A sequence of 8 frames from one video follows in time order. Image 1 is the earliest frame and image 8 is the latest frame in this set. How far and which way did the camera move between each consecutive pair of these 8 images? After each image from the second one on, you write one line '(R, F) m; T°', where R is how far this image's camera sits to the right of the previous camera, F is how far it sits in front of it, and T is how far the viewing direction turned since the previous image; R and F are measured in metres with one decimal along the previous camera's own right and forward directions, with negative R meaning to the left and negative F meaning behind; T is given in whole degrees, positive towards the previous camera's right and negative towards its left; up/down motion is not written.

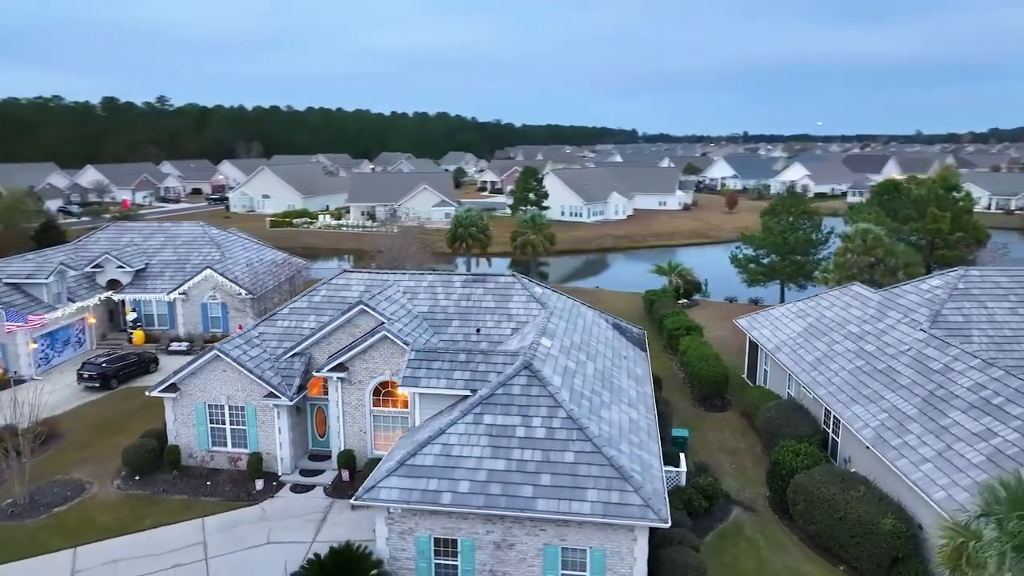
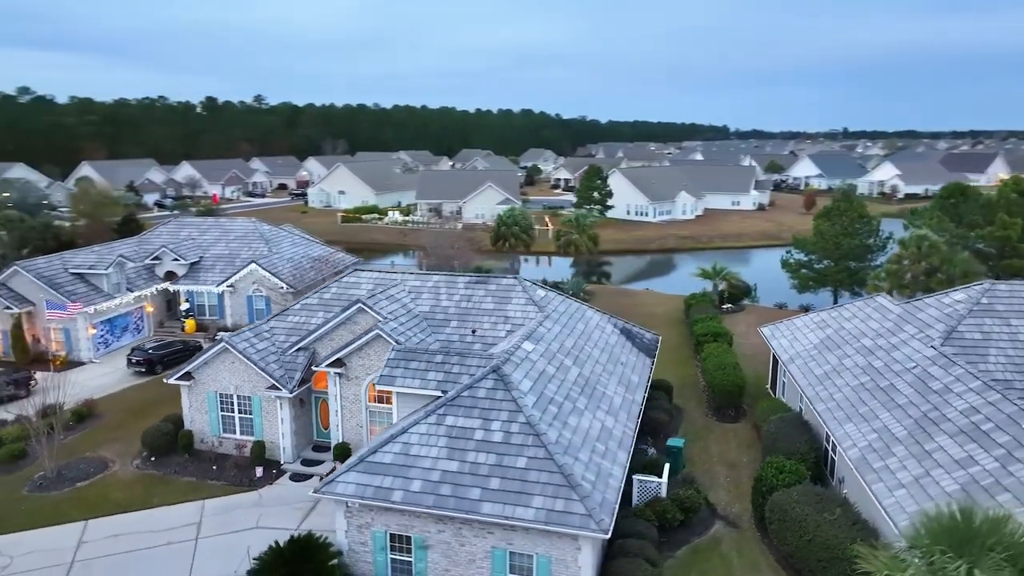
(+2.4, 0.0) m; -7°
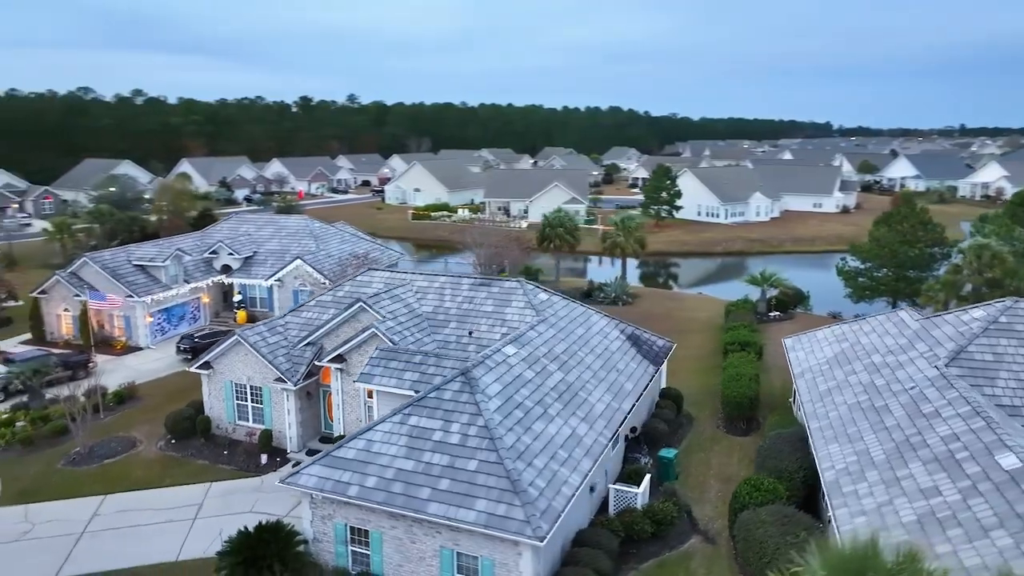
(+2.6, 0.0) m; -7°
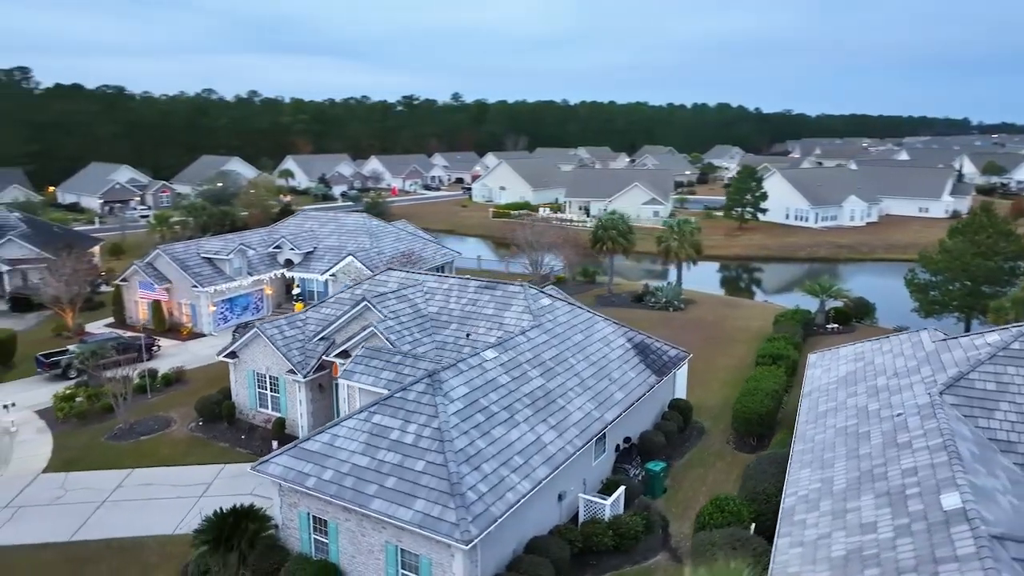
(+3.0, 0.0) m; -8°
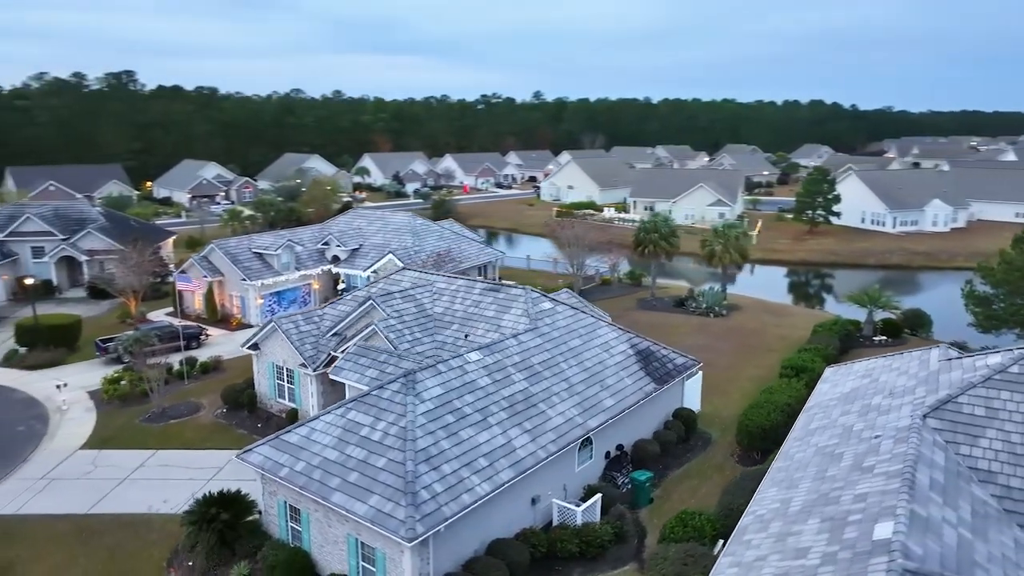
(+2.4, 0.0) m; -7°
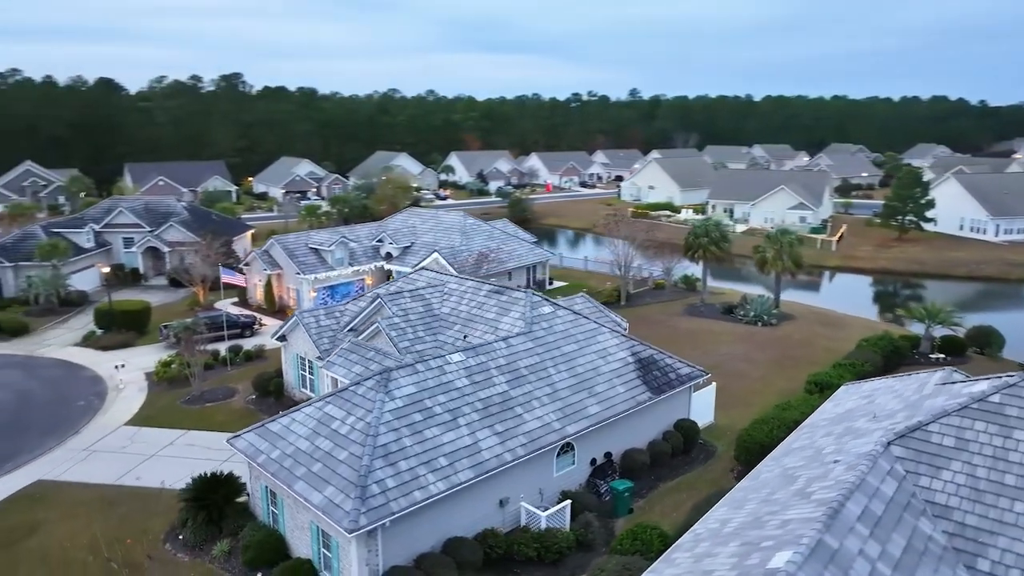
(+2.9, -0.1) m; -8°
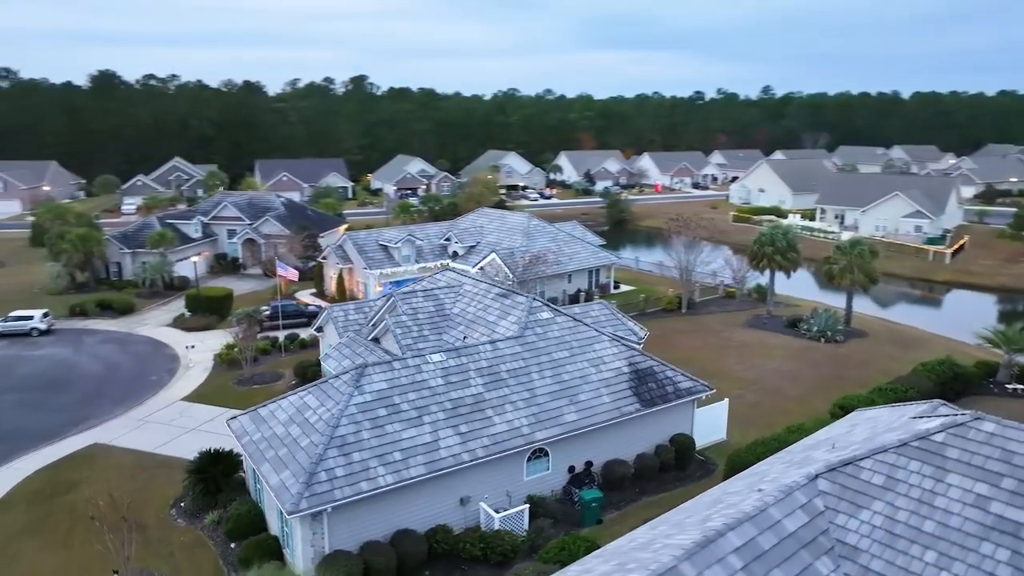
(+3.8, 0.0) m; -10°
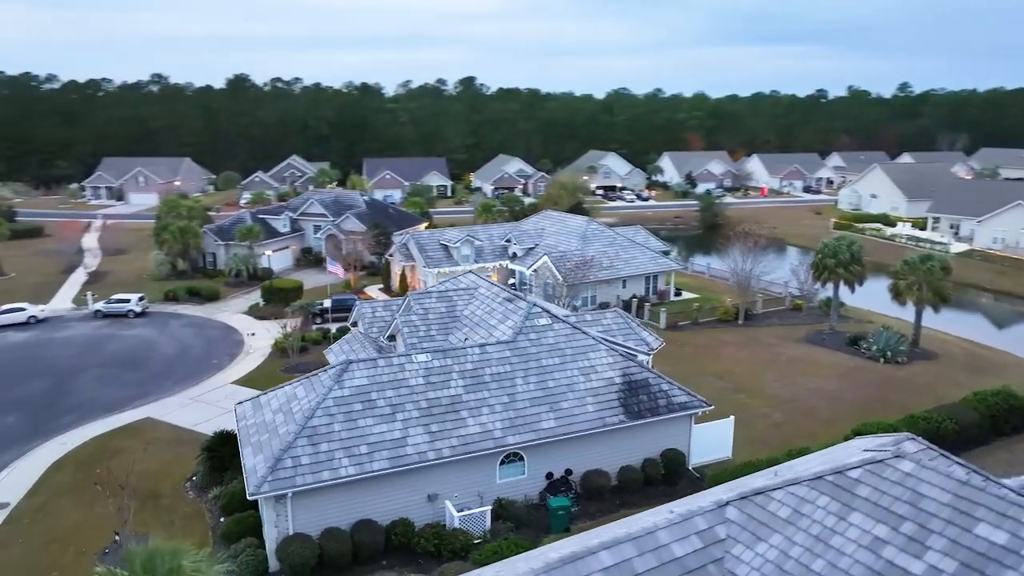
(+3.6, 0.0) m; -9°
